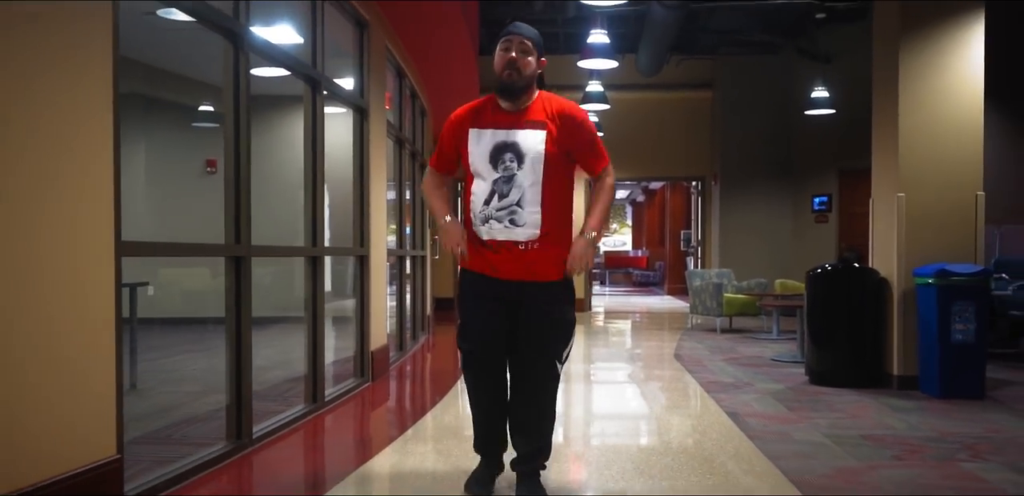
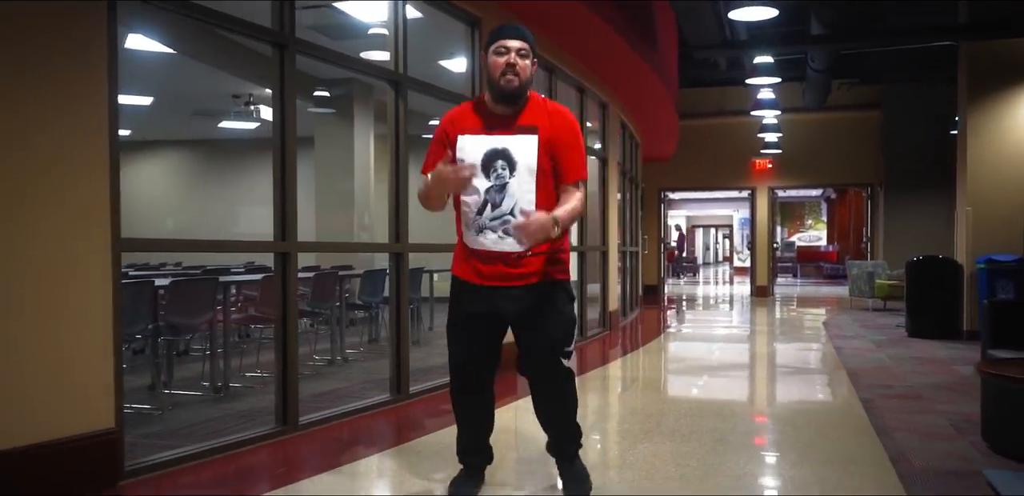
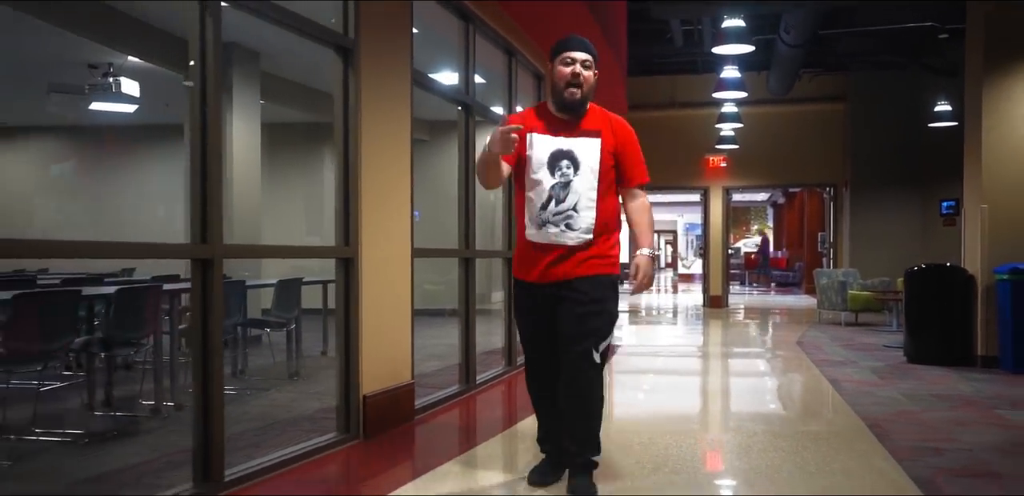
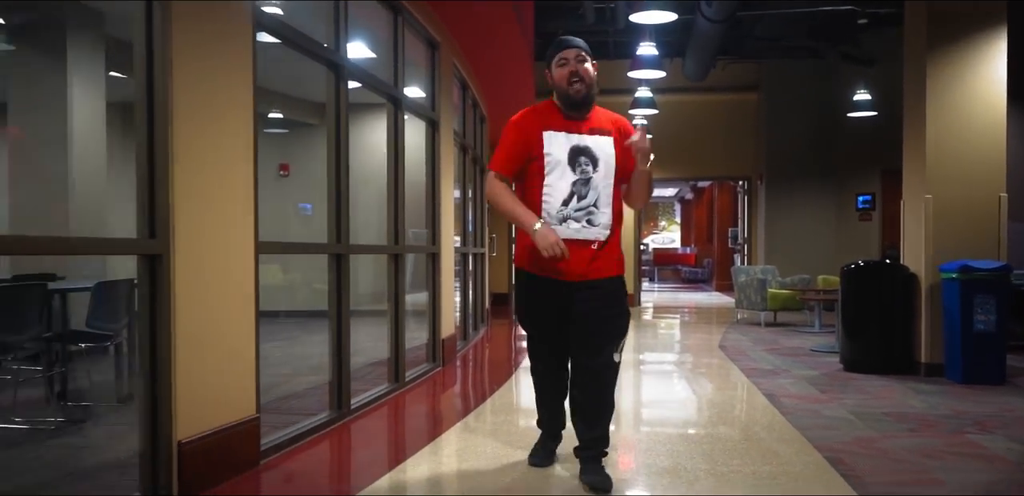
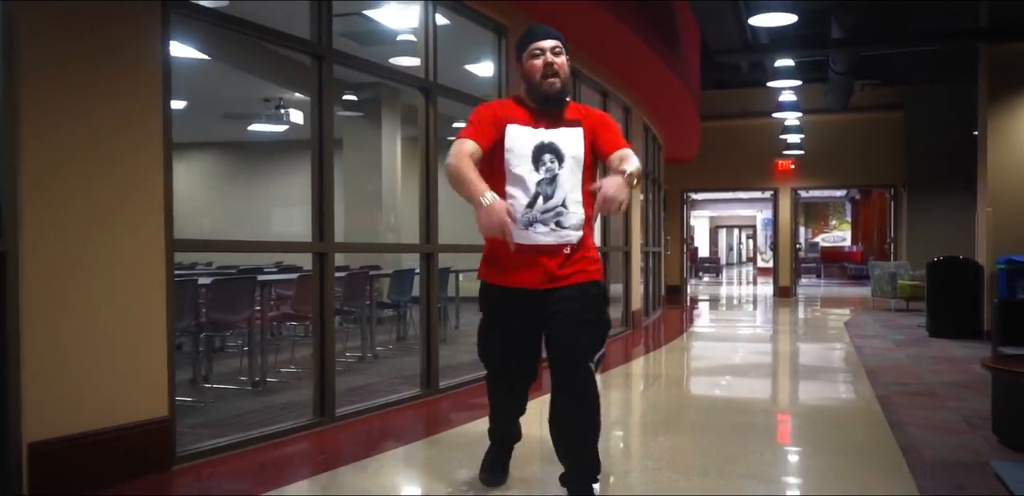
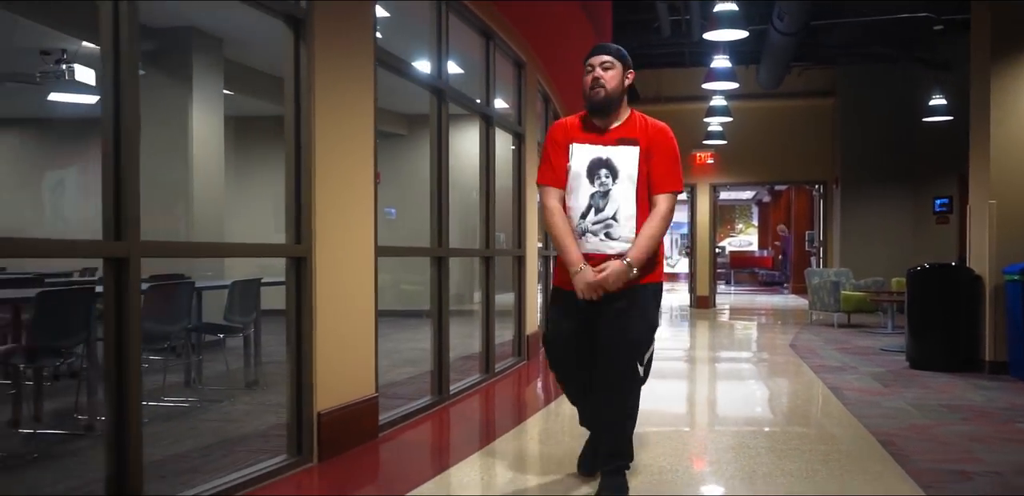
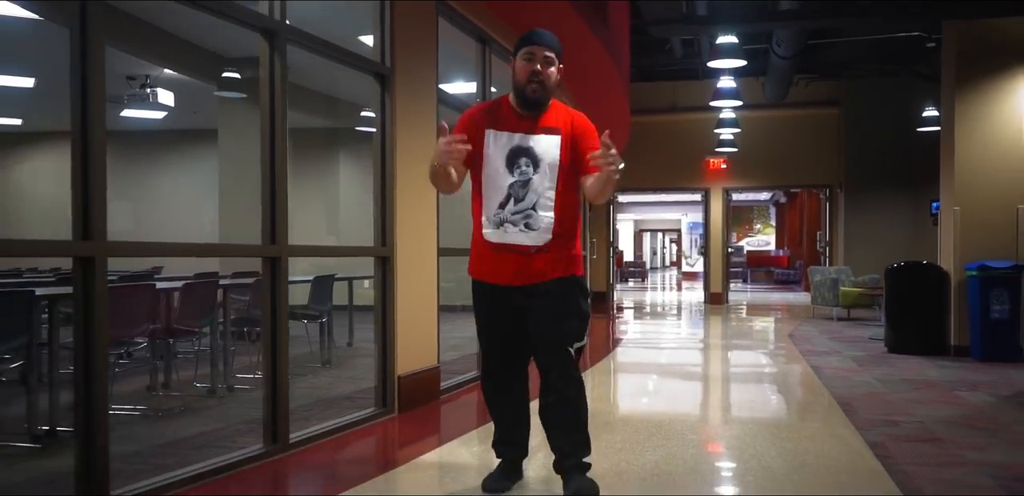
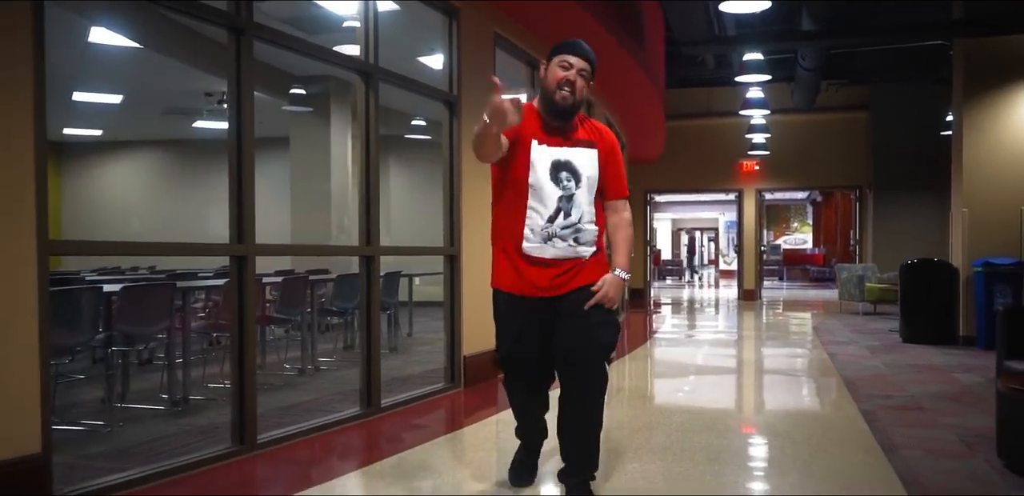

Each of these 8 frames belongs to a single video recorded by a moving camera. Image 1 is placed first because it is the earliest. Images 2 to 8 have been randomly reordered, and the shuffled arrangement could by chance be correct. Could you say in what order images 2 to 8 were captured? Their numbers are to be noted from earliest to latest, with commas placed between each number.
4, 6, 3, 7, 8, 2, 5
